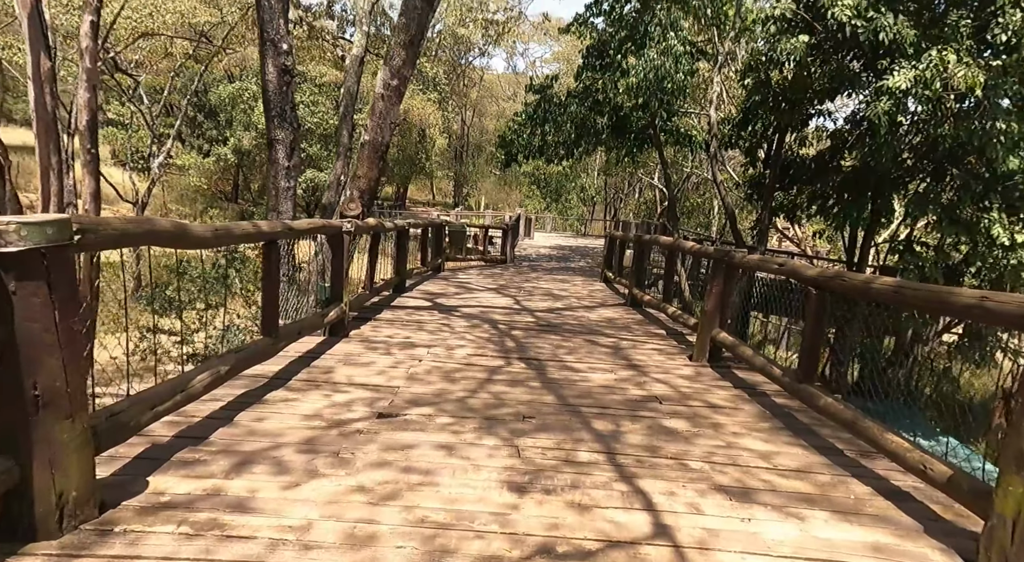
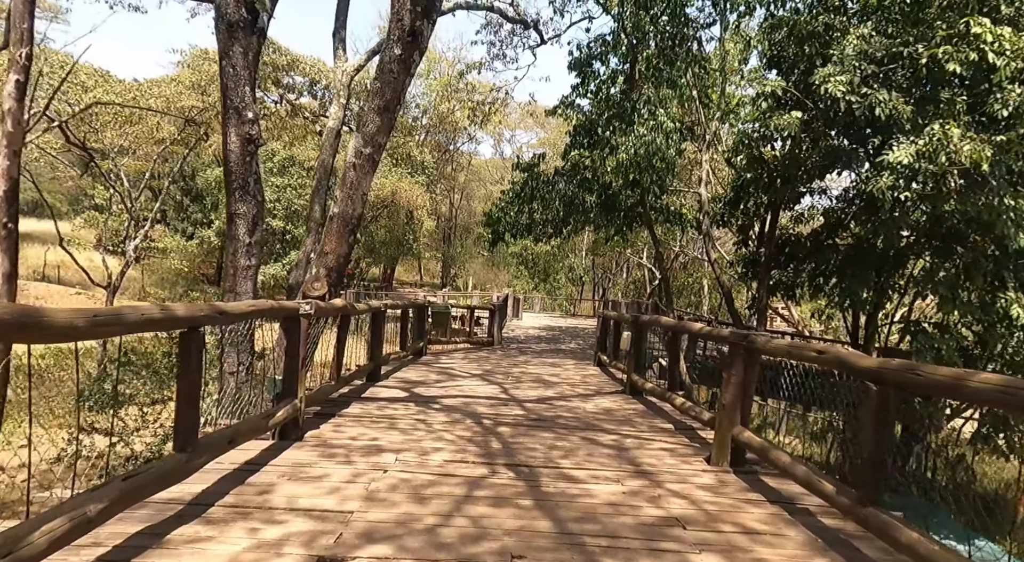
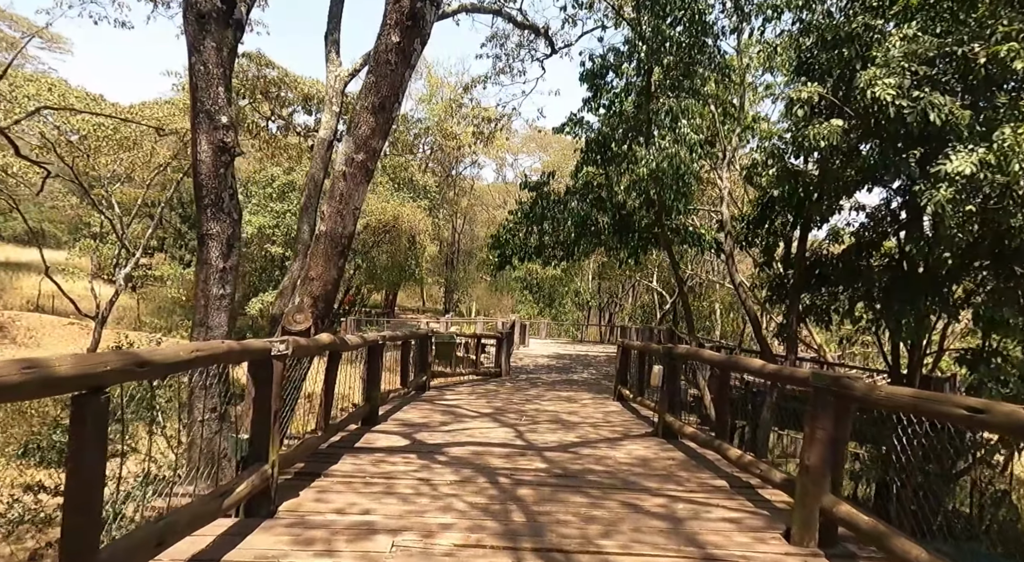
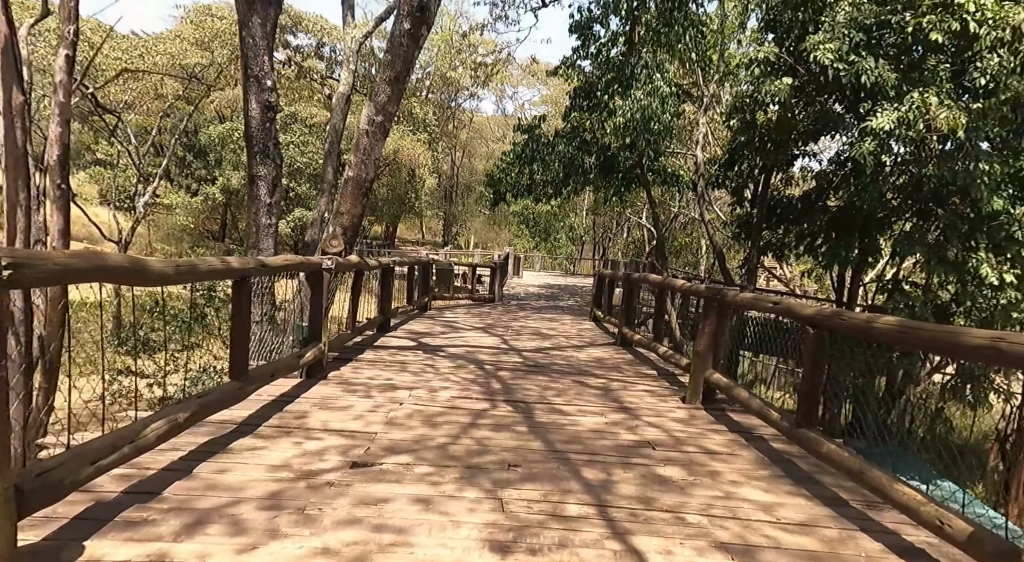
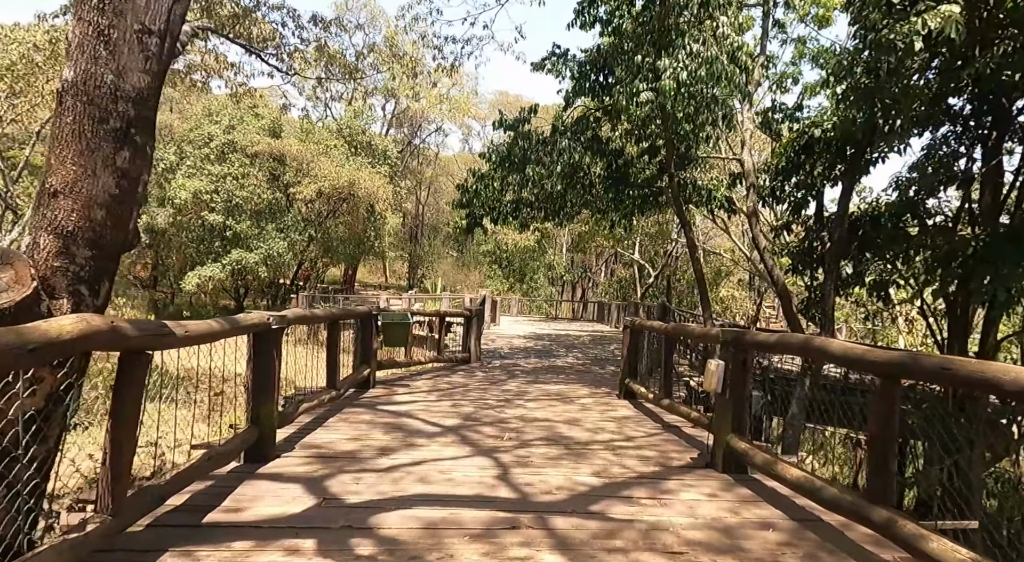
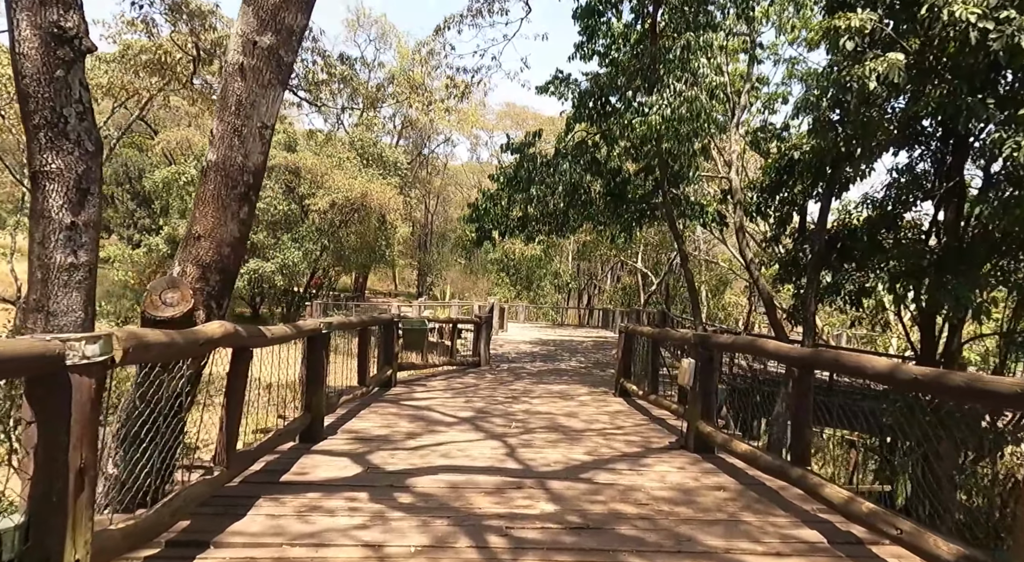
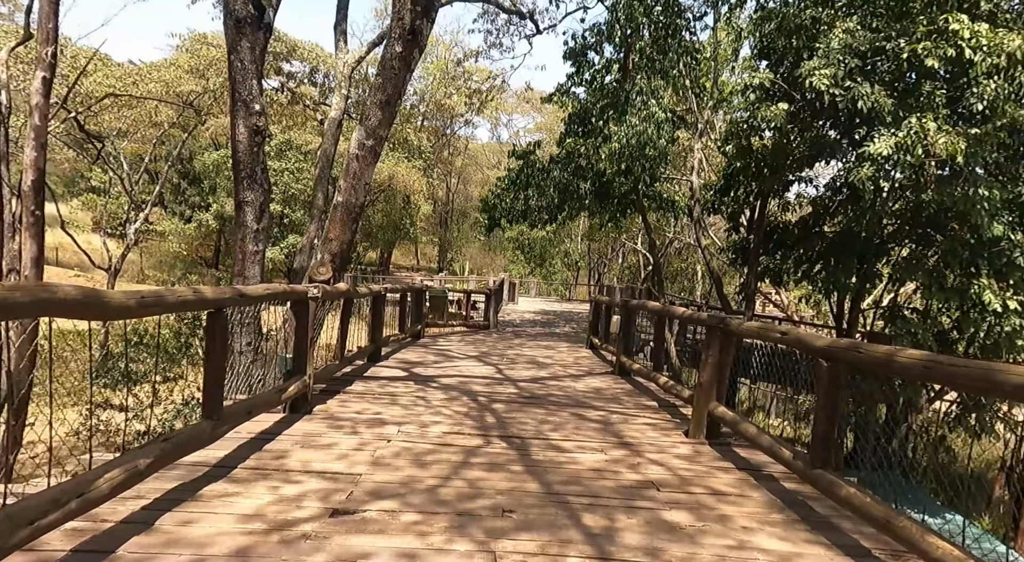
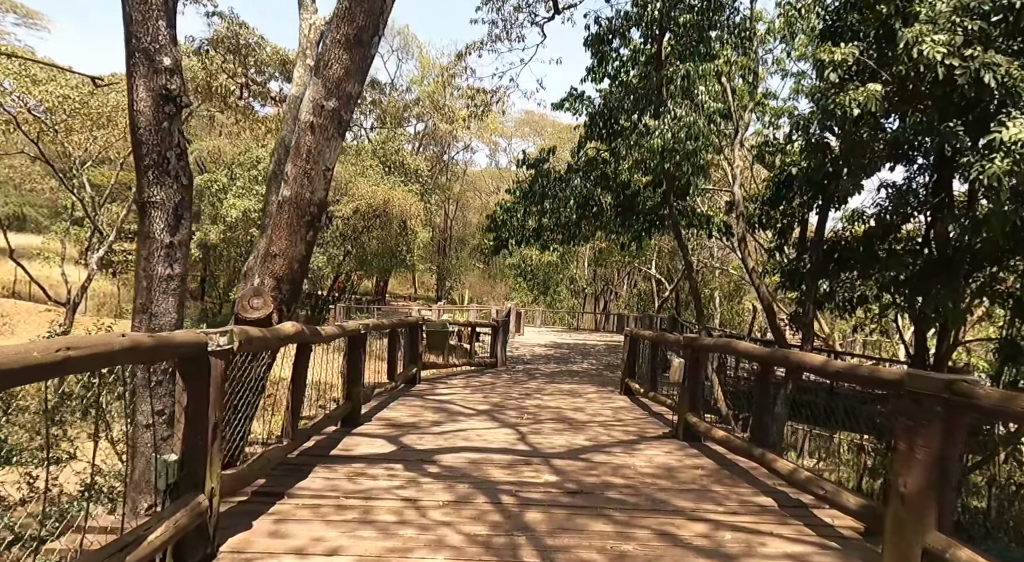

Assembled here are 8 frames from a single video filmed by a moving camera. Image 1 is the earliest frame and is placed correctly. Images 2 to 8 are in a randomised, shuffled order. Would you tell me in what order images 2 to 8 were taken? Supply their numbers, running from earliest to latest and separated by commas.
4, 7, 2, 3, 8, 6, 5
